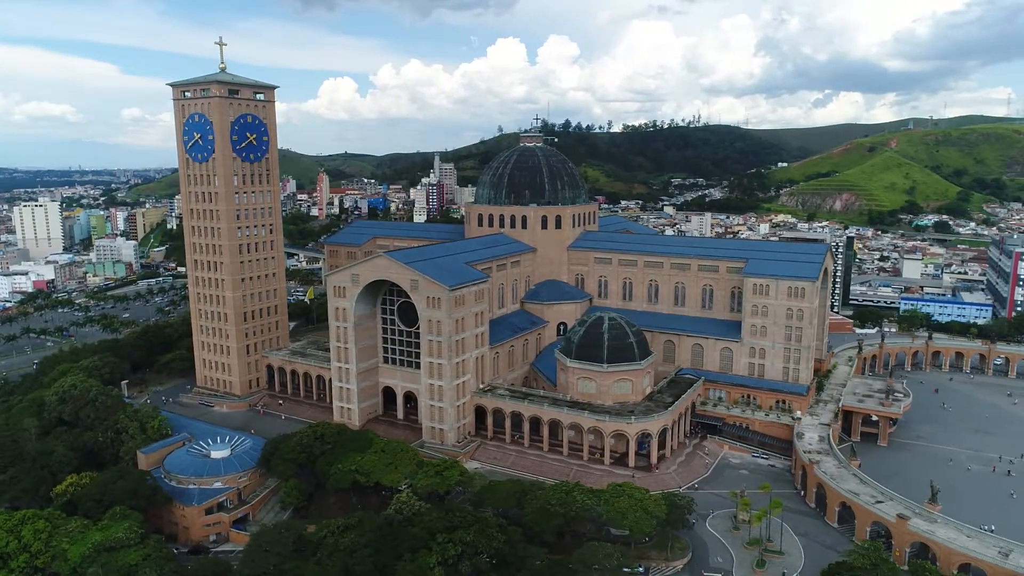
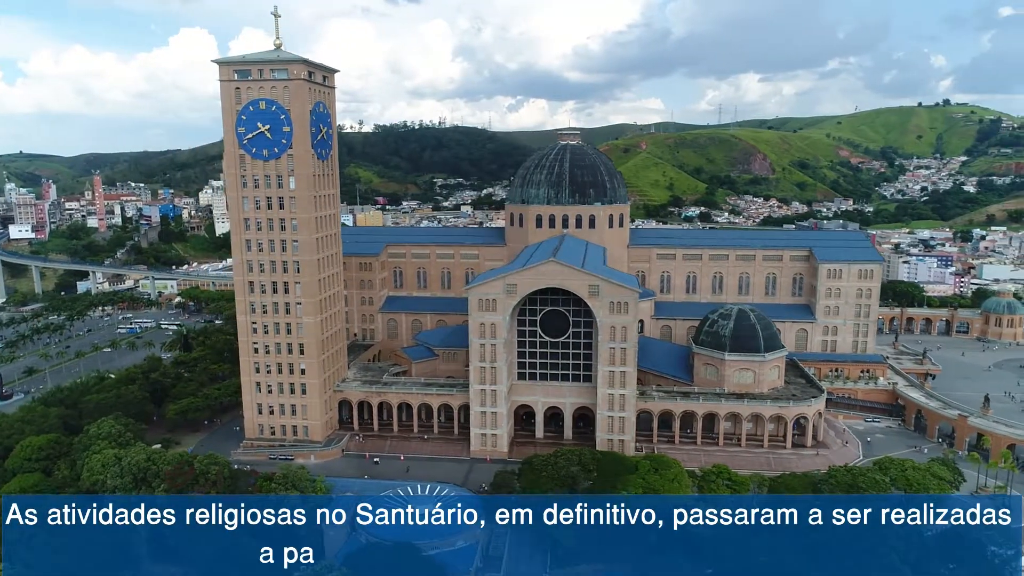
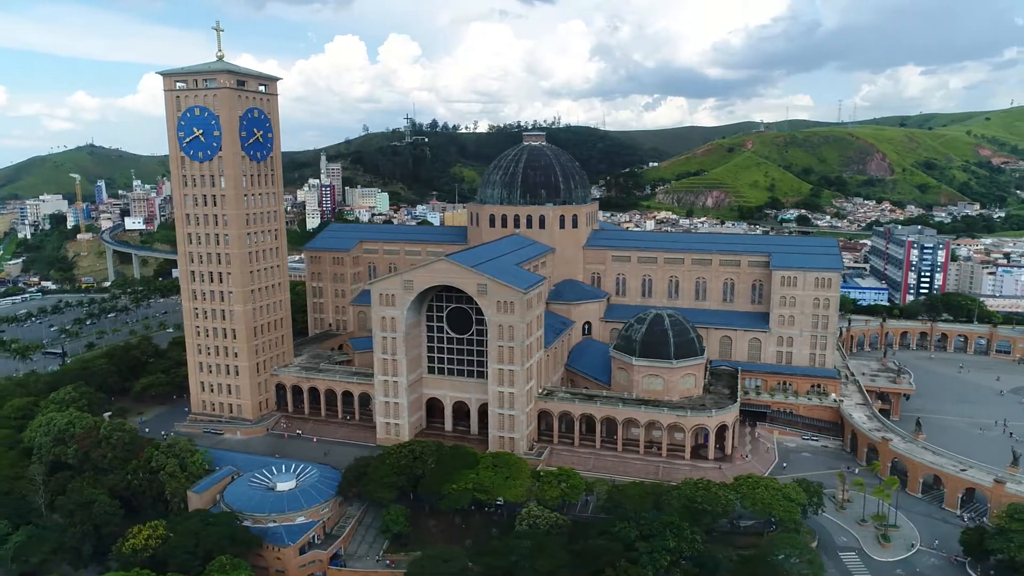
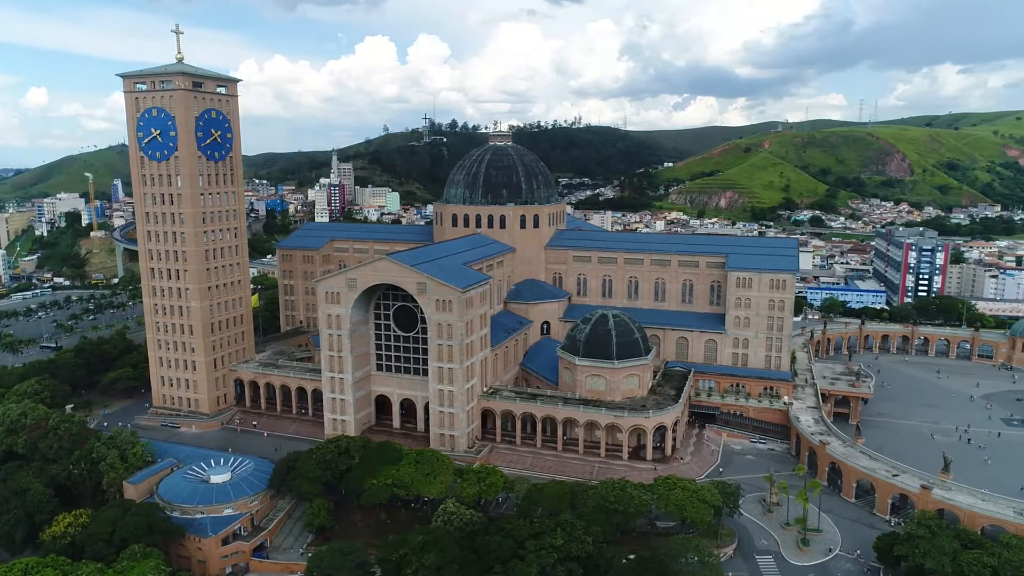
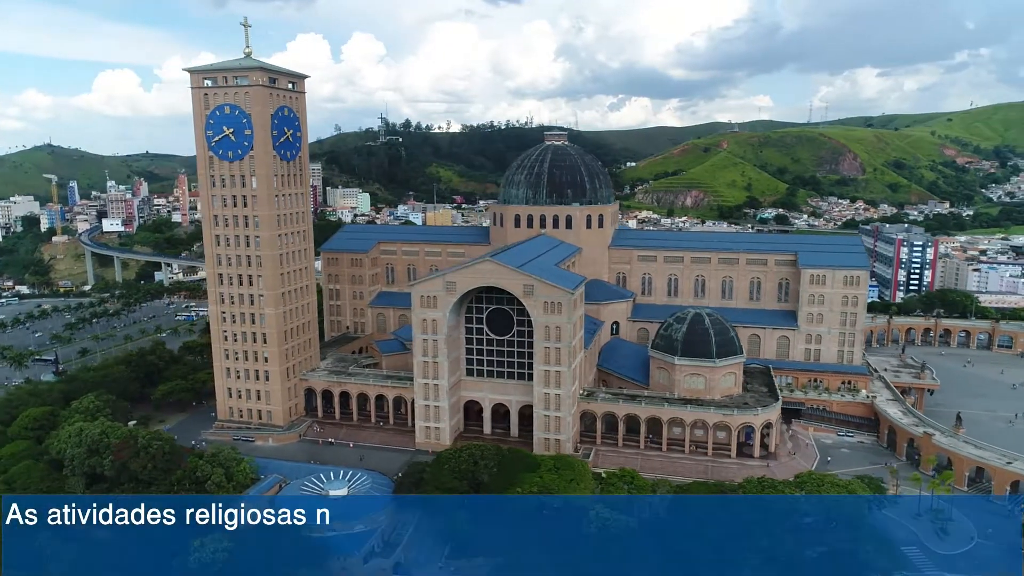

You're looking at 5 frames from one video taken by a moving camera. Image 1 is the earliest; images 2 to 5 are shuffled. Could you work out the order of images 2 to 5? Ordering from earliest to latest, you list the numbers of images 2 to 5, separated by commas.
4, 3, 5, 2
